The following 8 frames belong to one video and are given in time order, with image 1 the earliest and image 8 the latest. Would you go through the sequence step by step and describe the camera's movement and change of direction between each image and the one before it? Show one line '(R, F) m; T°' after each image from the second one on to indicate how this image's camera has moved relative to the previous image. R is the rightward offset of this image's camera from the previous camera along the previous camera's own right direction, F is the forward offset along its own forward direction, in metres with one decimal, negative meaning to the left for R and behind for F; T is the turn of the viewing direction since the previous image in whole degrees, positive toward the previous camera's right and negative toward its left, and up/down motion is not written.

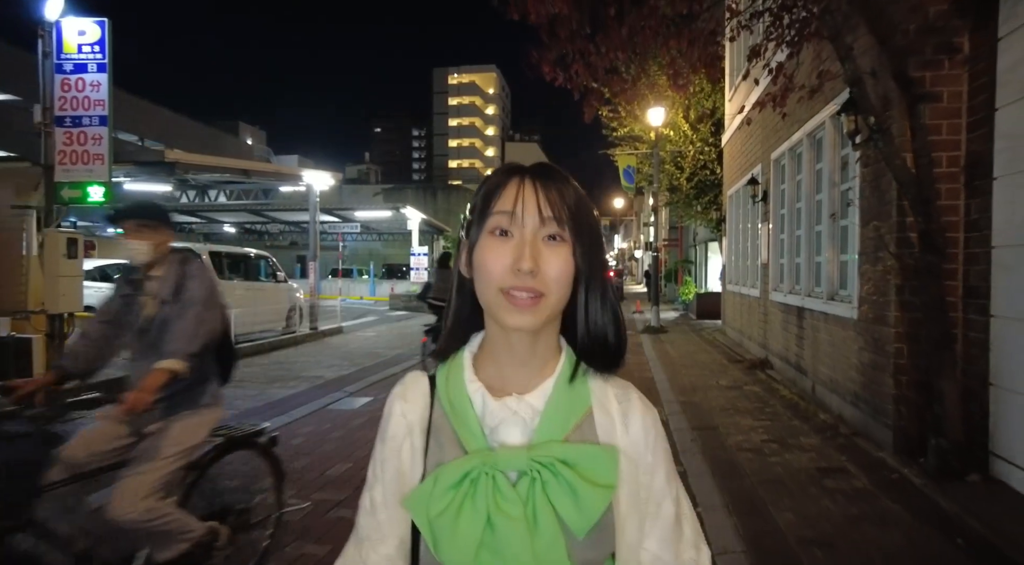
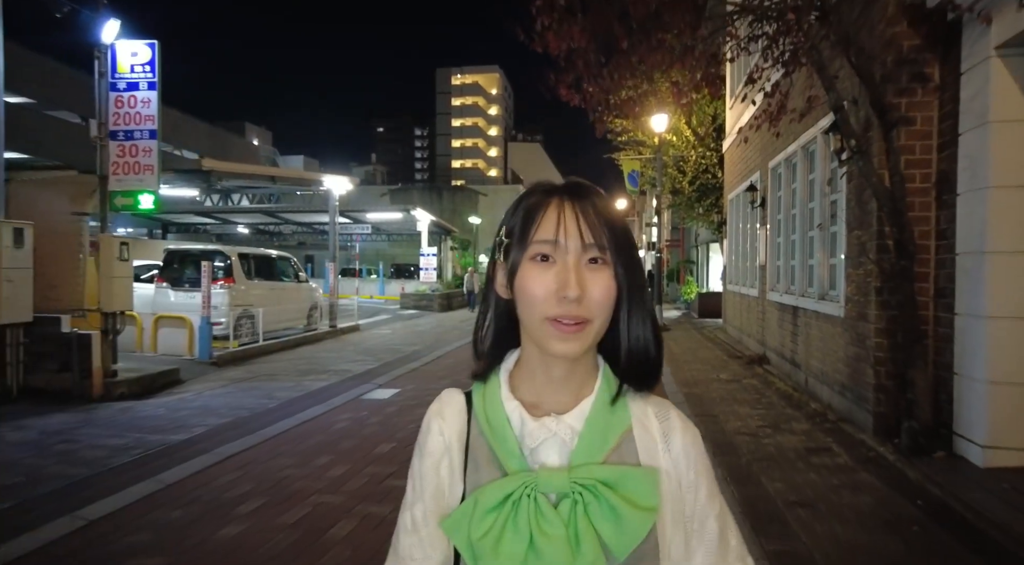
(-0.2, -0.8) m; 0°
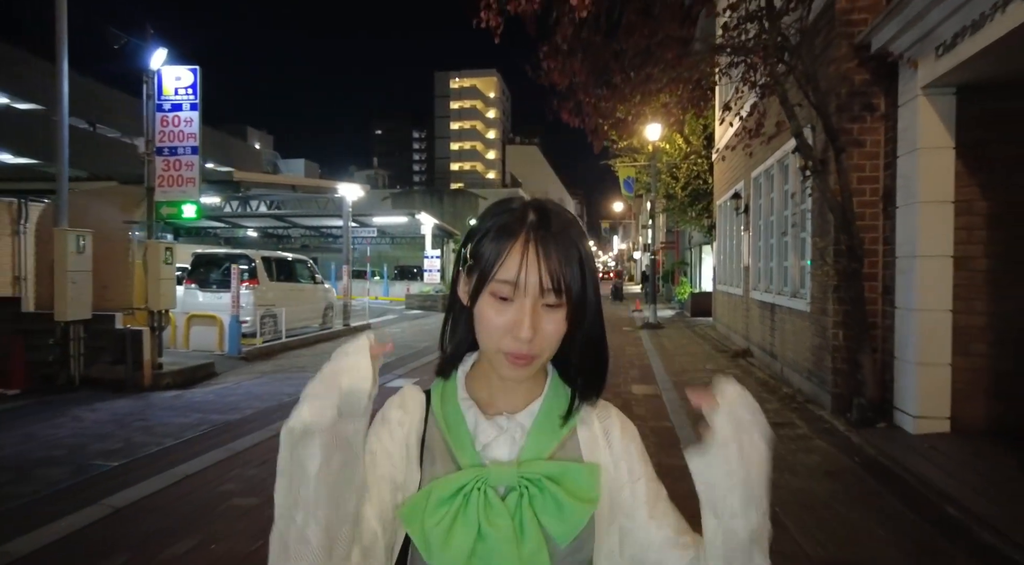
(-0.2, -1.1) m; 0°
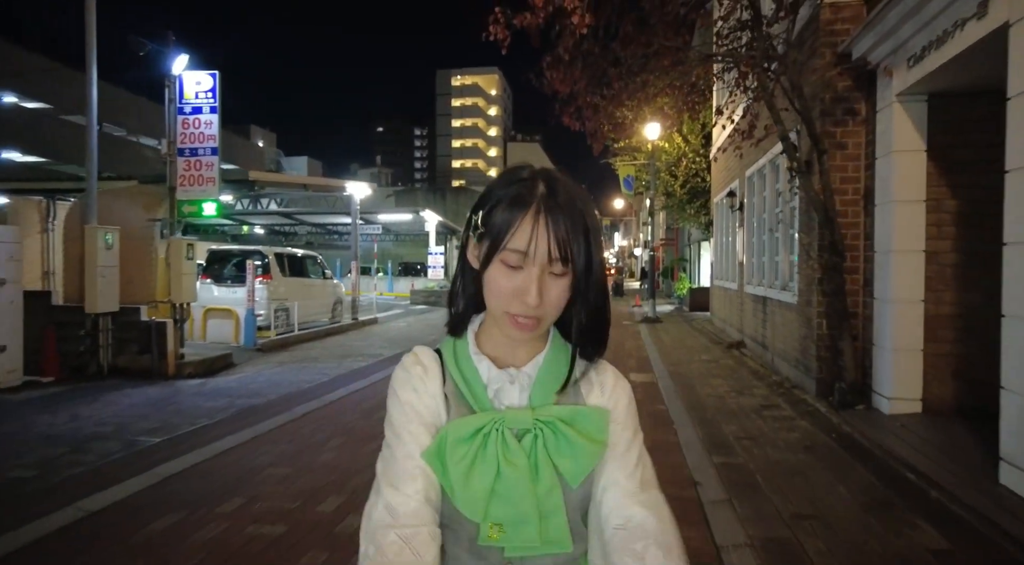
(-0.1, -0.6) m; 0°
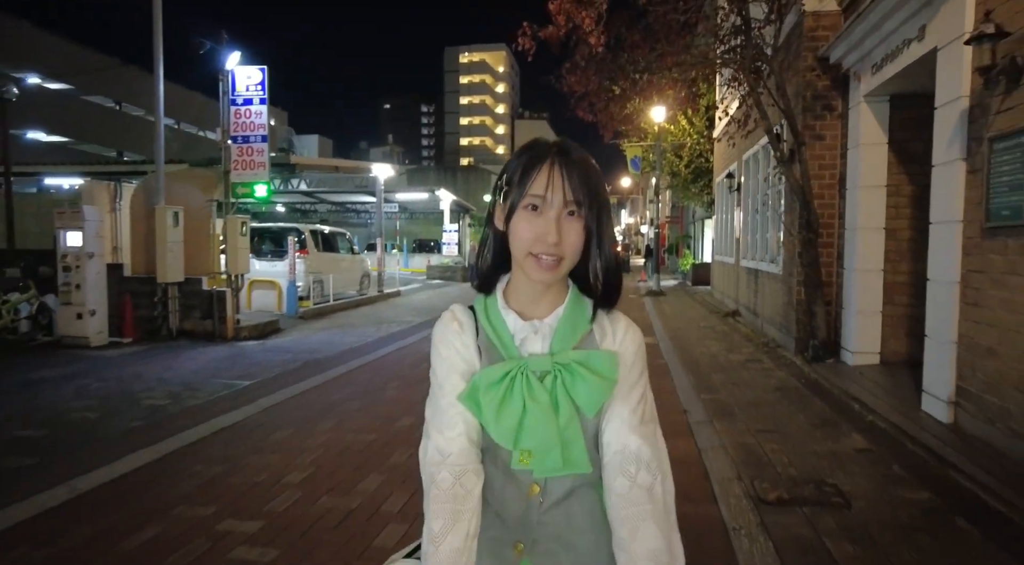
(-0.2, -1.4) m; -1°
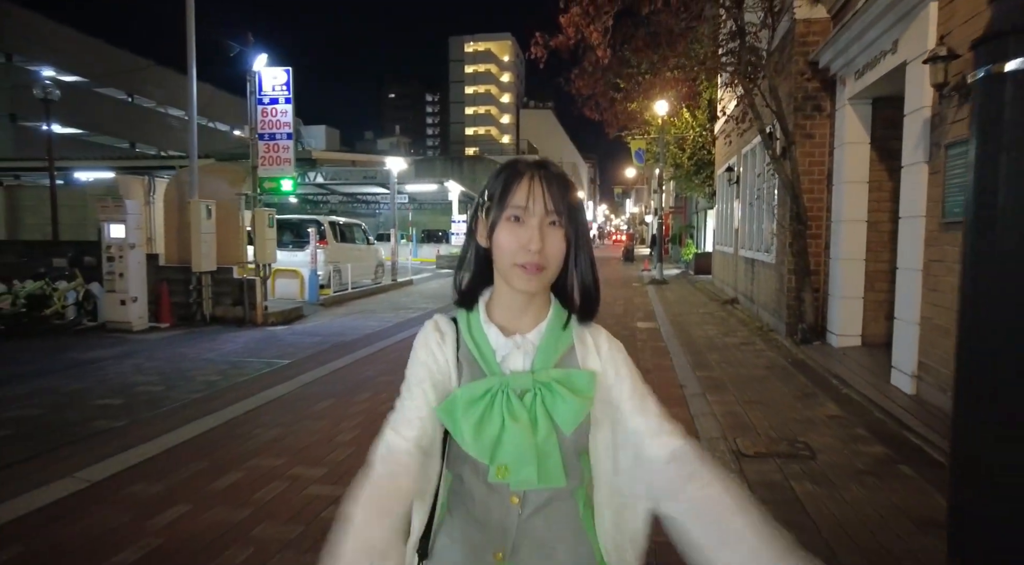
(-0.1, -0.8) m; 0°
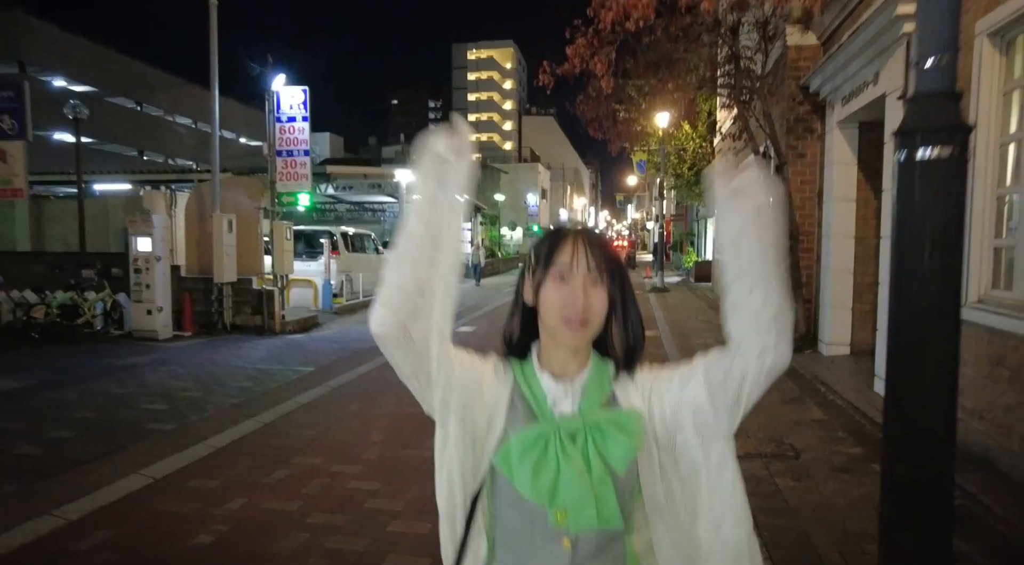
(-0.1, -0.6) m; 0°
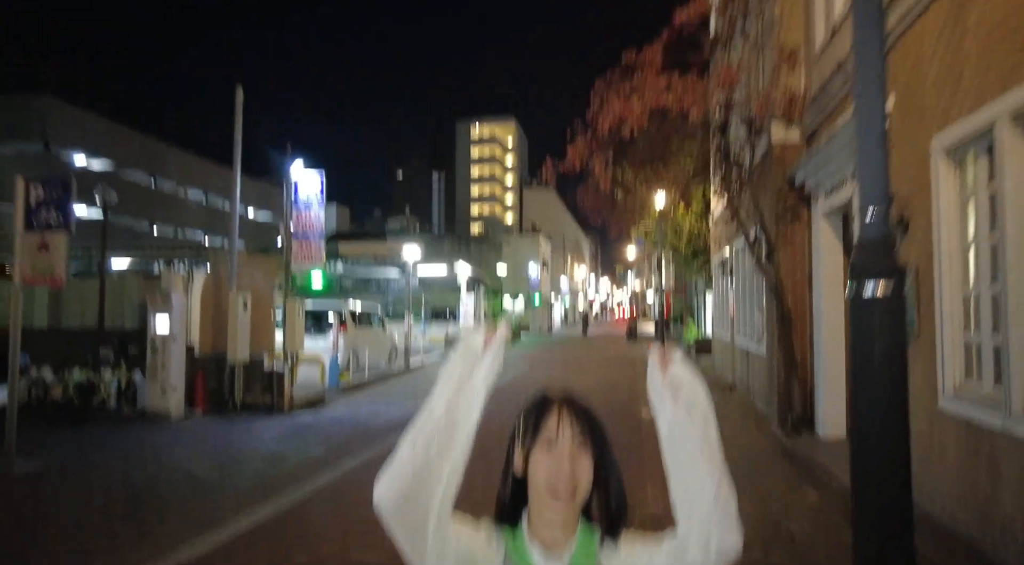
(-0.1, -0.5) m; 0°
